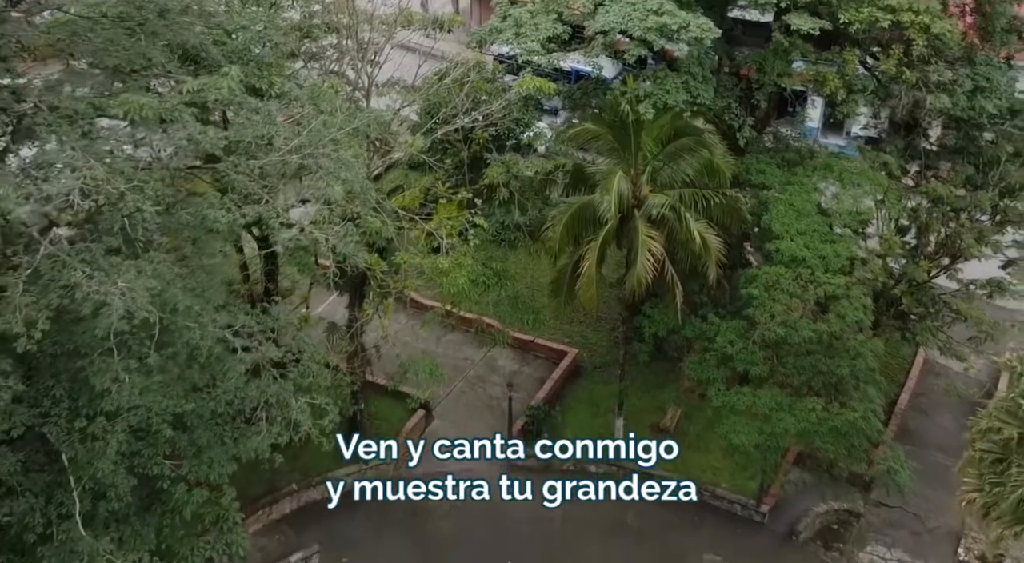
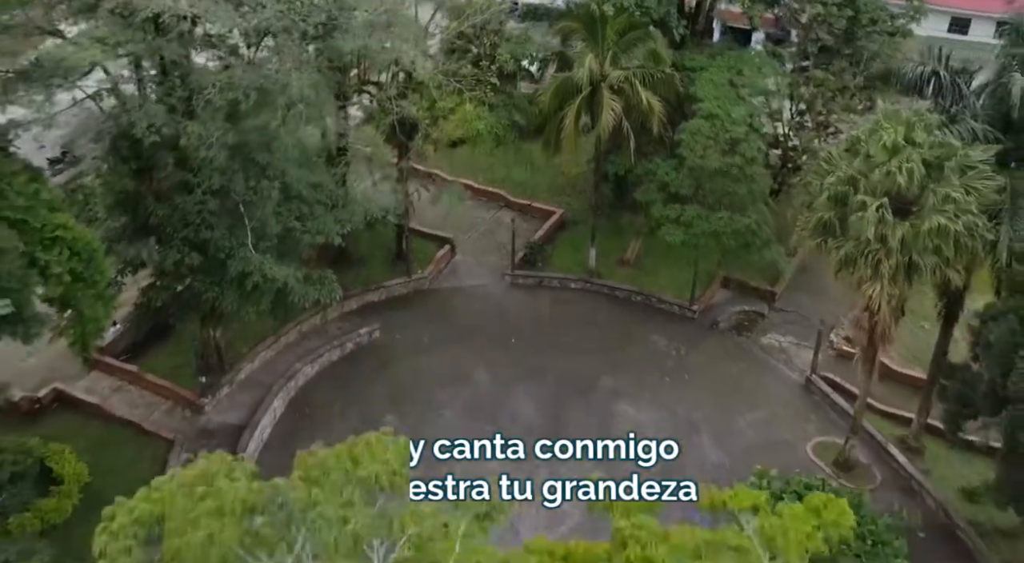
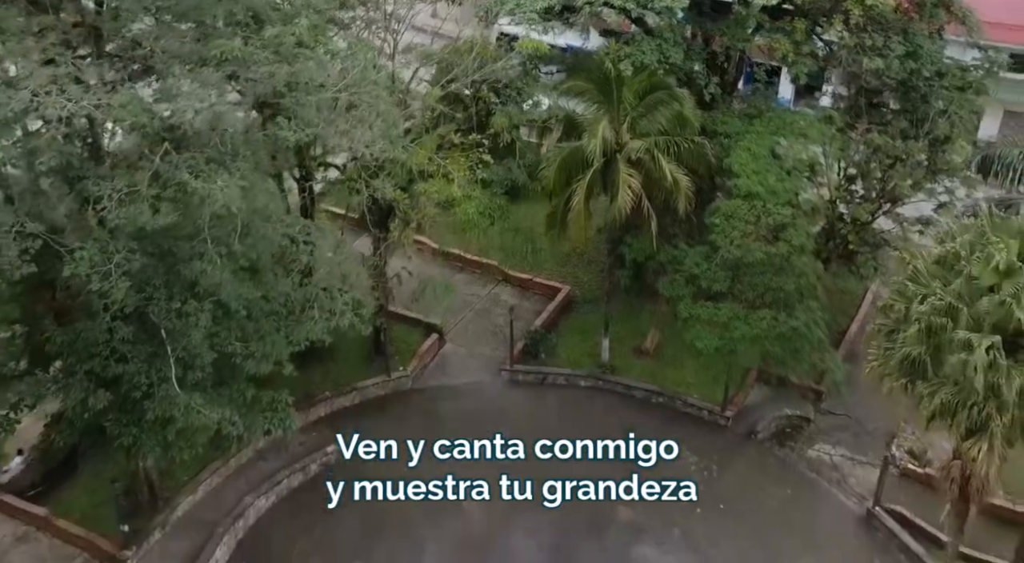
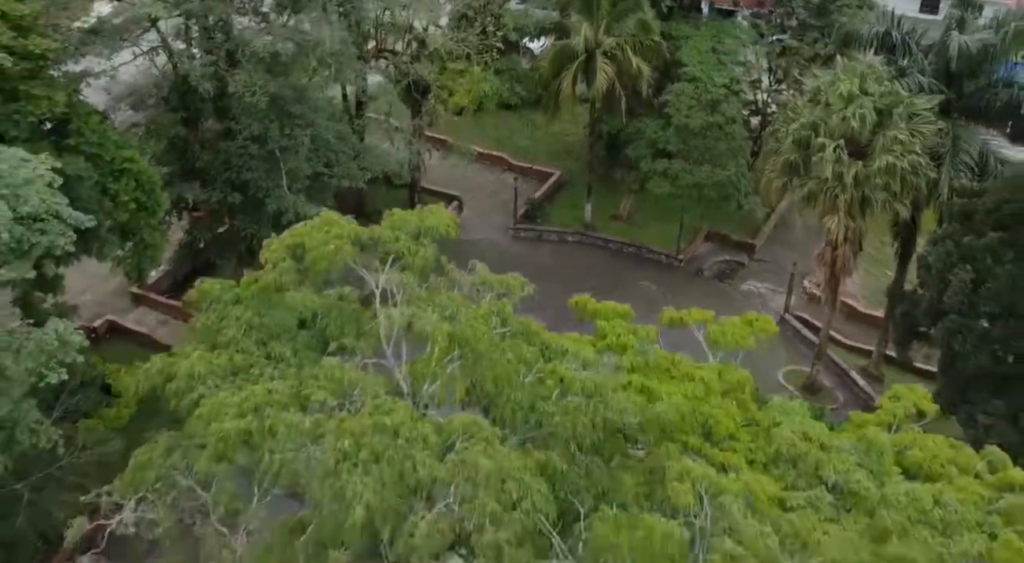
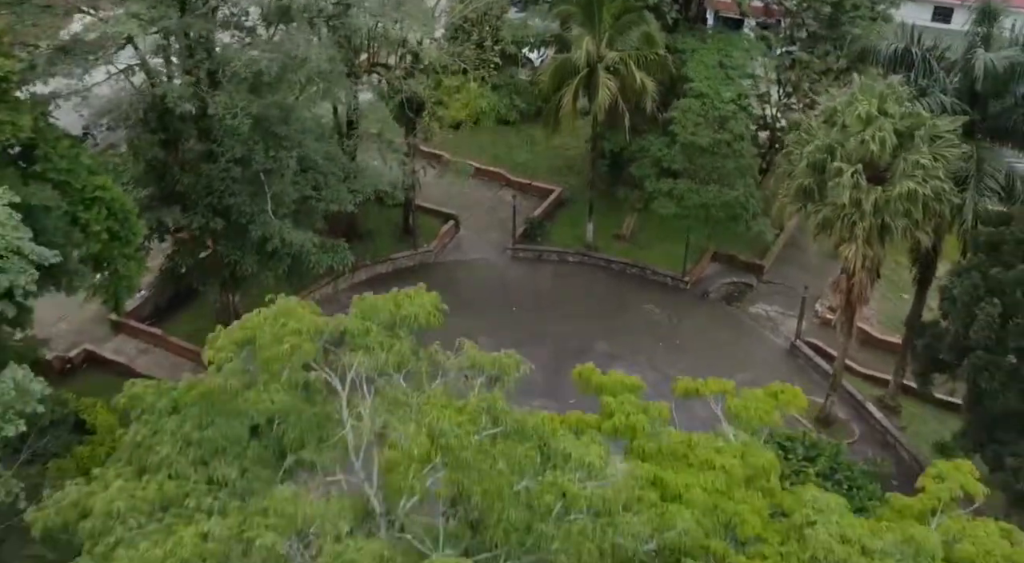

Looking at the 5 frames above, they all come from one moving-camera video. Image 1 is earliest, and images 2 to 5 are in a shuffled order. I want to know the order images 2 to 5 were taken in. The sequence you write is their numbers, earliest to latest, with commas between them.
3, 2, 5, 4
